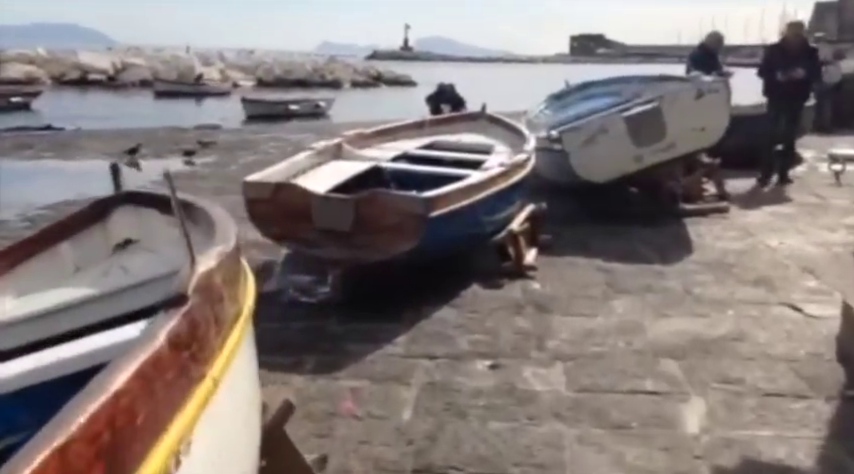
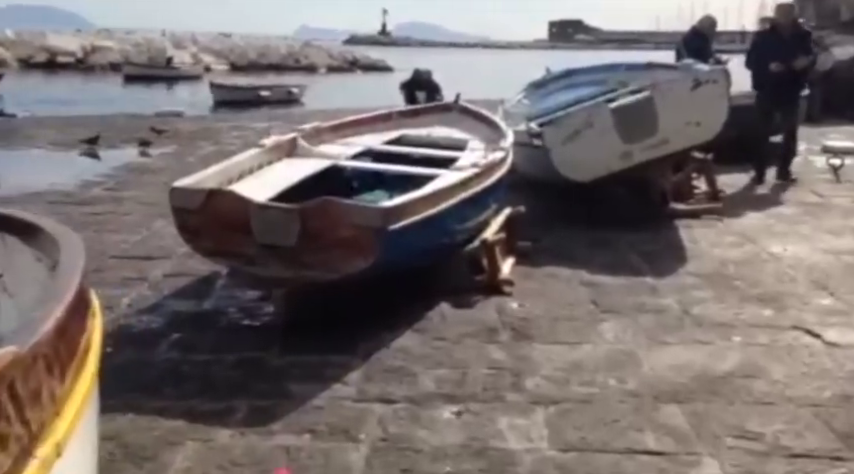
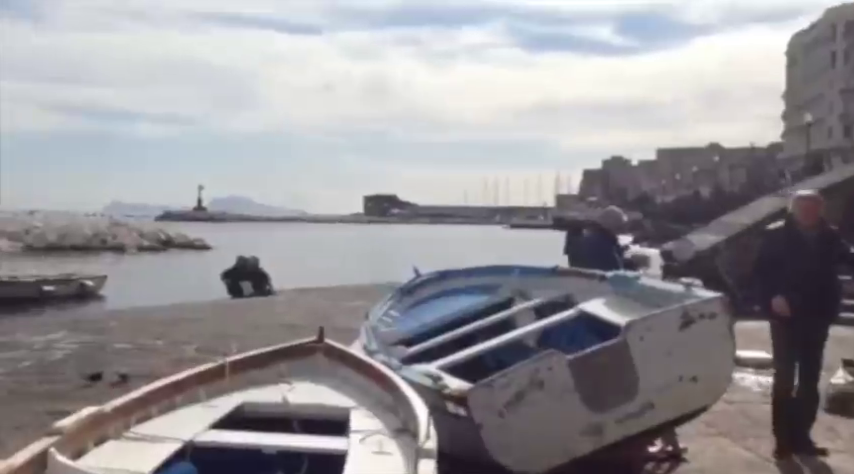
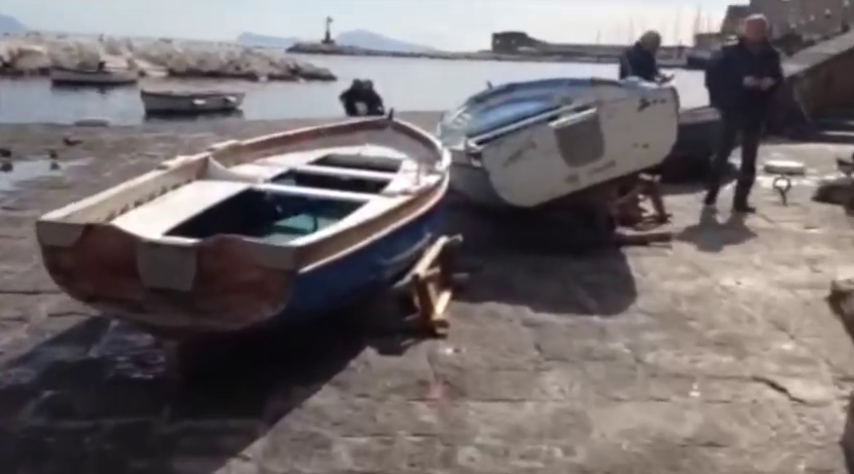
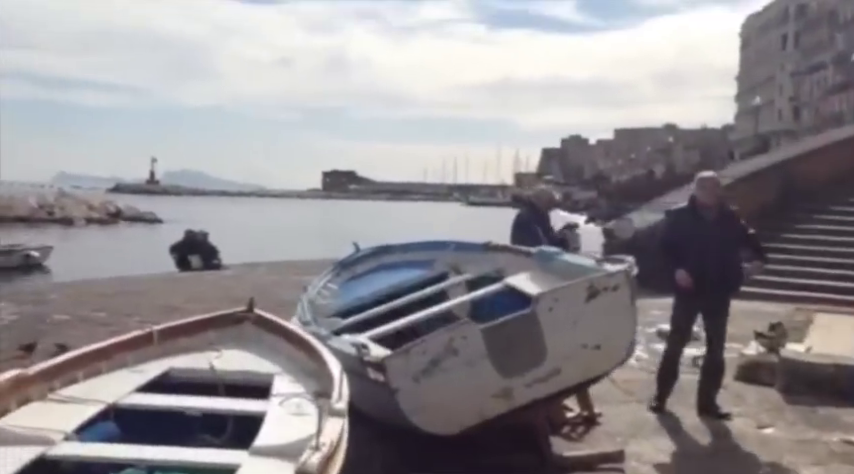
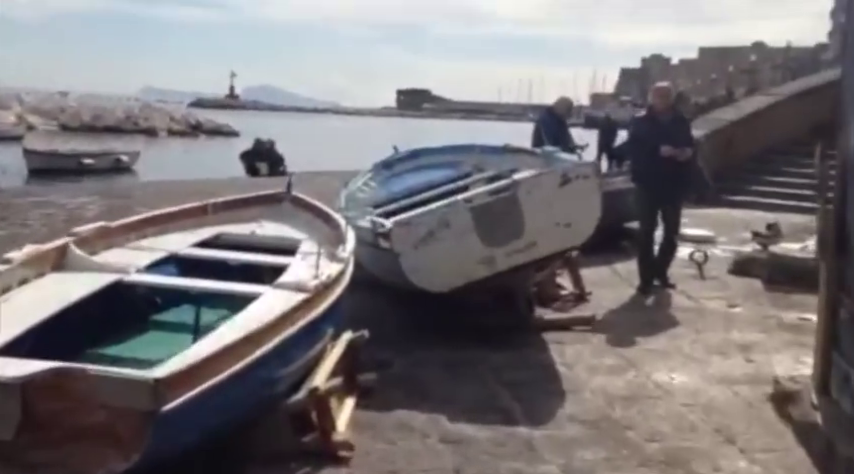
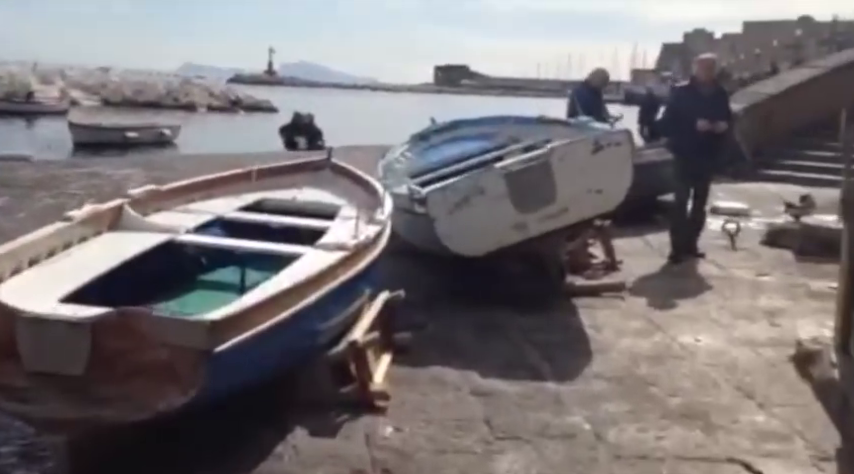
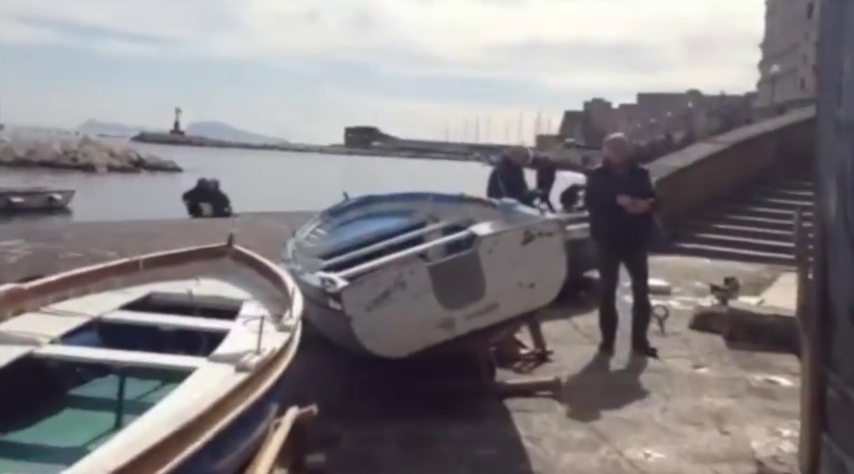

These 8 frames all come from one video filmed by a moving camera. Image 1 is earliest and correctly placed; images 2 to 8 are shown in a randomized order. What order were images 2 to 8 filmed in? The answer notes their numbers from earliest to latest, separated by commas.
2, 4, 7, 6, 8, 5, 3
